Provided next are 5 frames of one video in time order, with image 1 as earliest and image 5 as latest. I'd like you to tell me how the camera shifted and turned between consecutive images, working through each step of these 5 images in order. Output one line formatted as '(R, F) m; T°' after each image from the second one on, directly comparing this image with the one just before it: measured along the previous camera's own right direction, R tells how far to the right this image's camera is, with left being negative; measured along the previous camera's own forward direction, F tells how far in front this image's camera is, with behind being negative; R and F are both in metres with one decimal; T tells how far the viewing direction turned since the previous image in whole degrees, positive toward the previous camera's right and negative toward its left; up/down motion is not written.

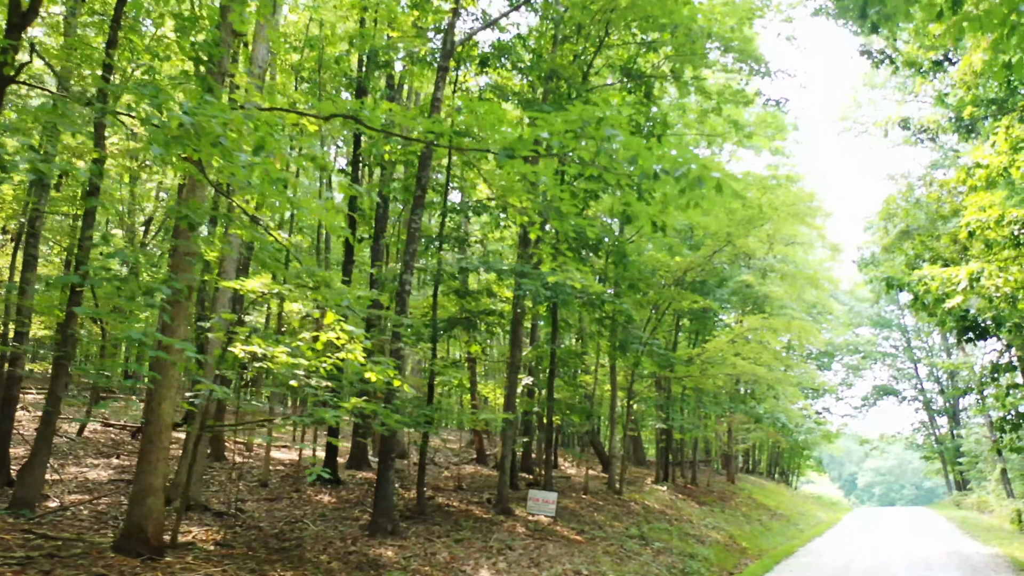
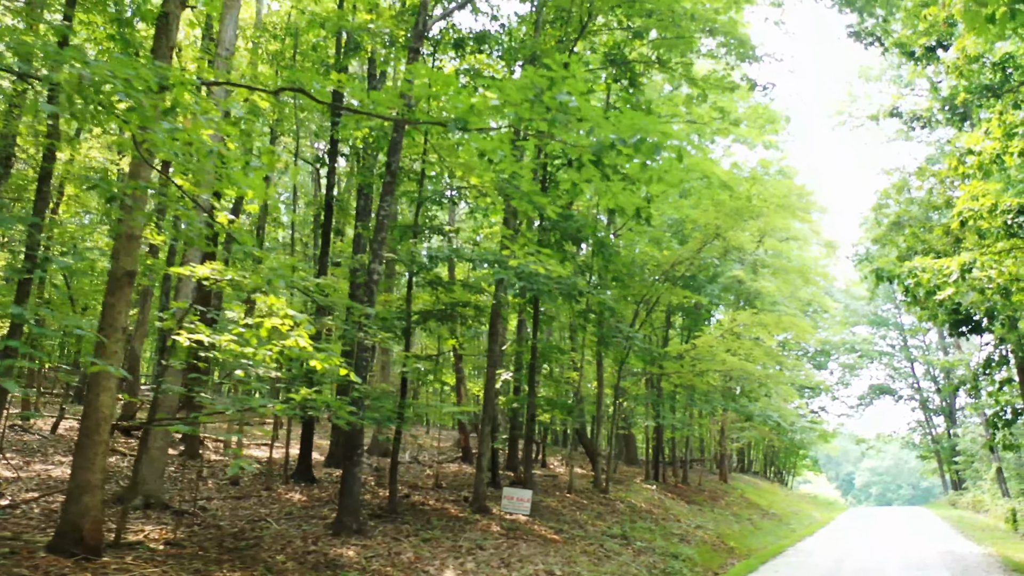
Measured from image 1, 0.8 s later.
(+0.3, +0.3) m; 0°
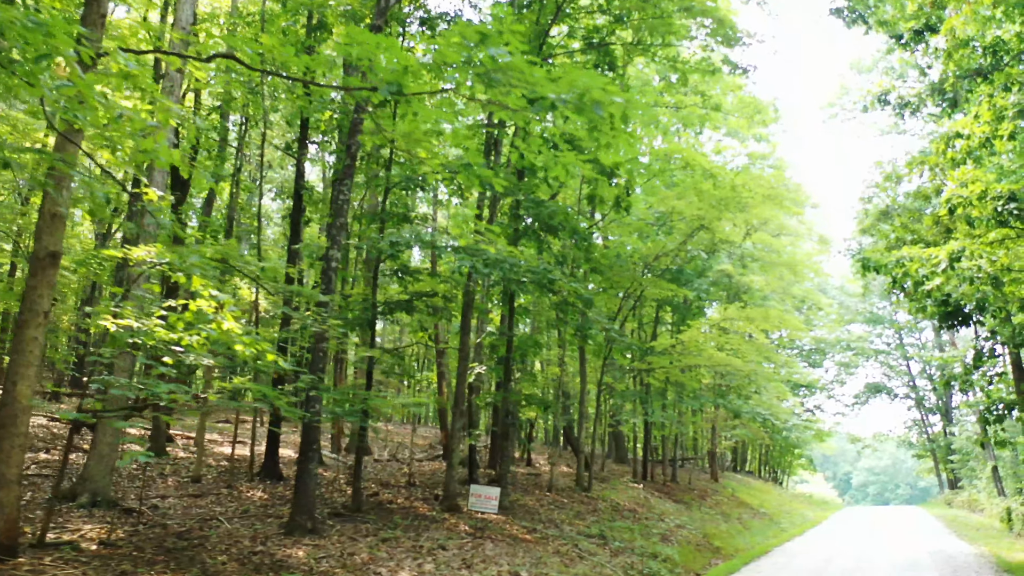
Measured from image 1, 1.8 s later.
(+0.3, +0.4) m; 0°
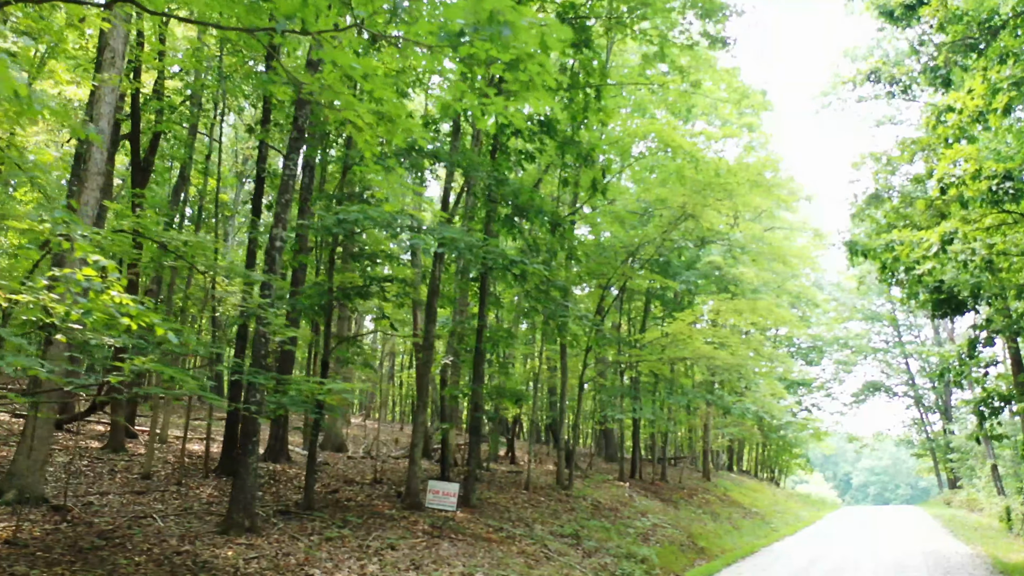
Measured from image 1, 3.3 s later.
(+0.4, +0.6) m; 0°
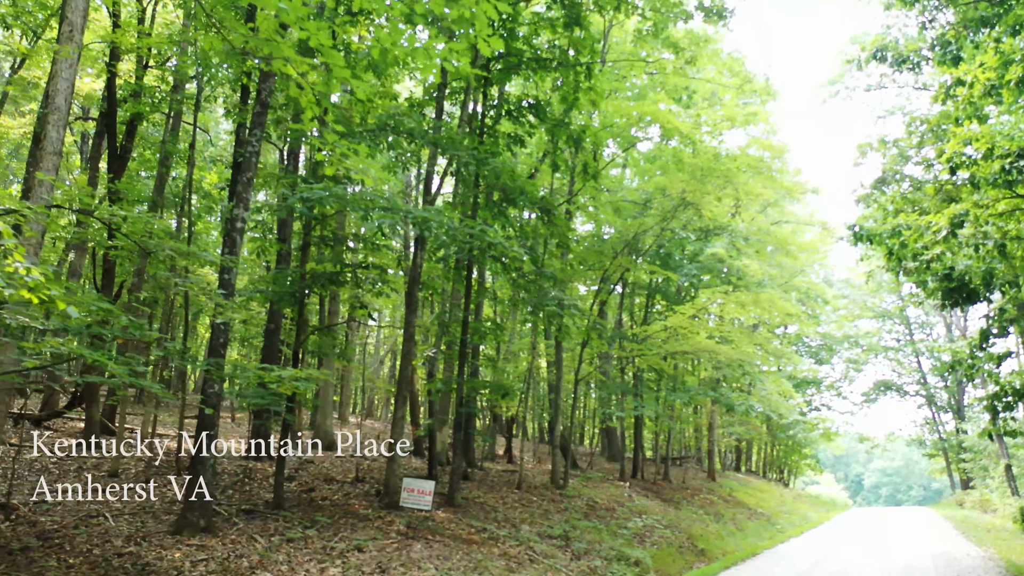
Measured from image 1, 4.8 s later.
(+0.3, +0.5) m; -1°
